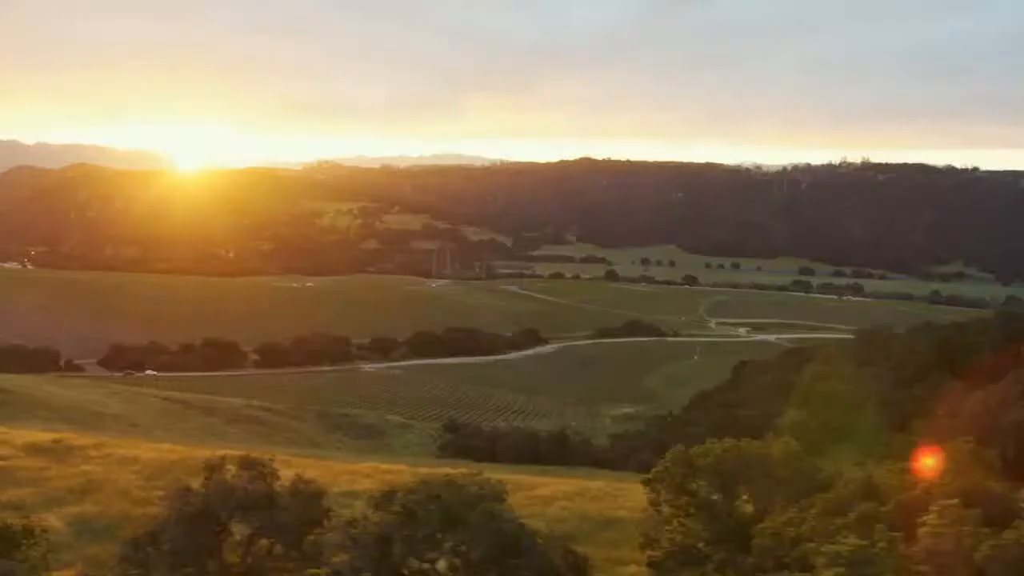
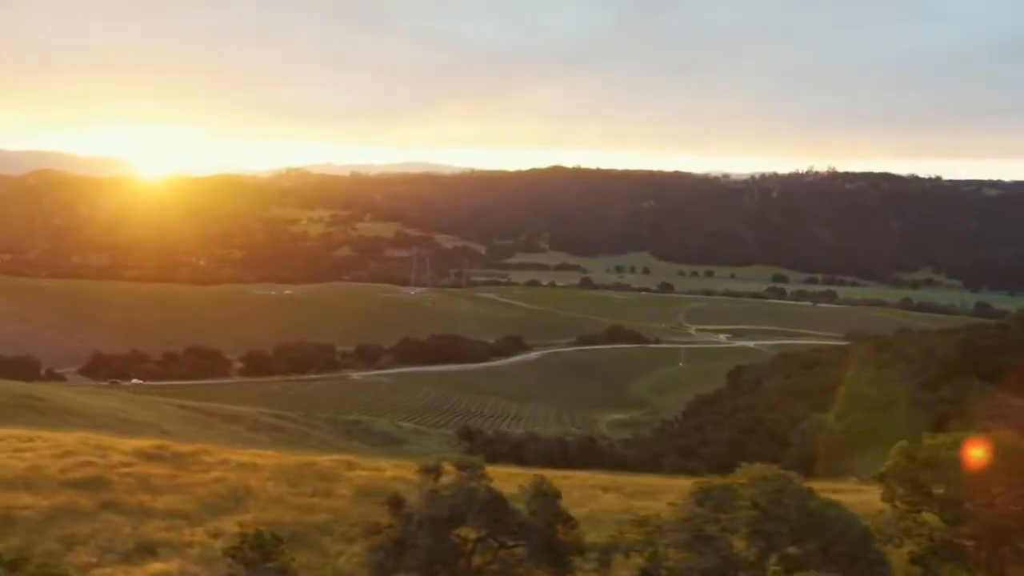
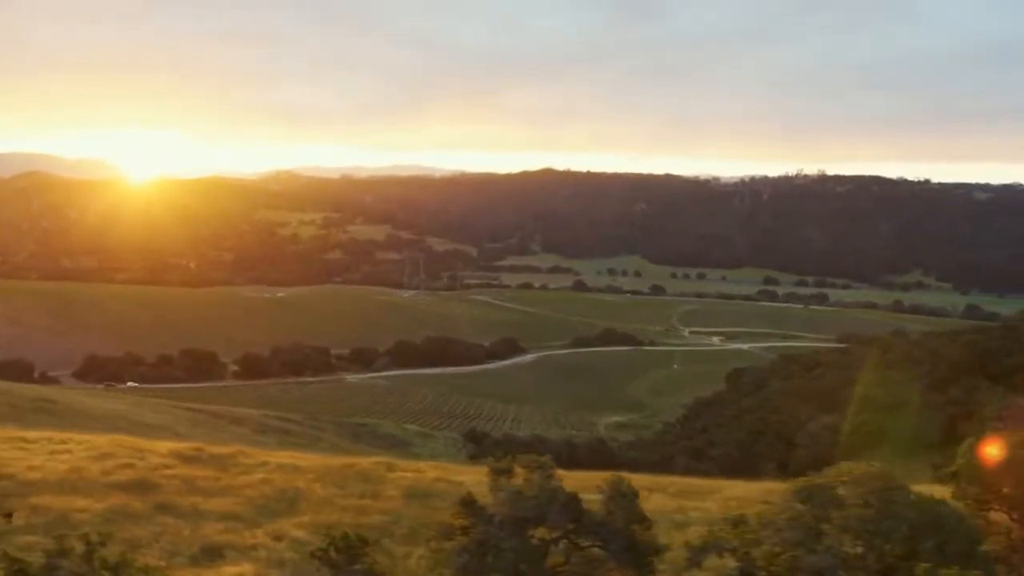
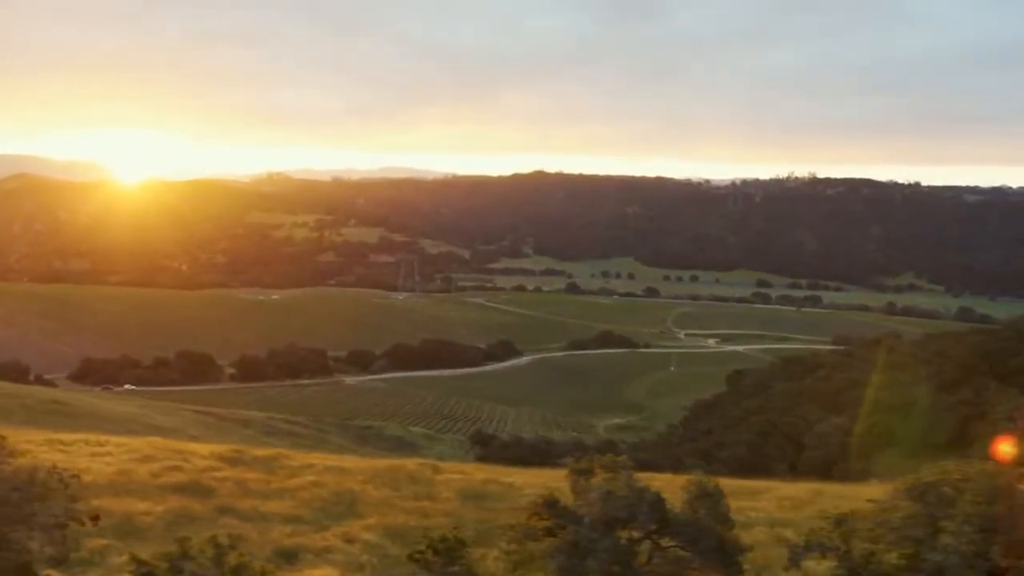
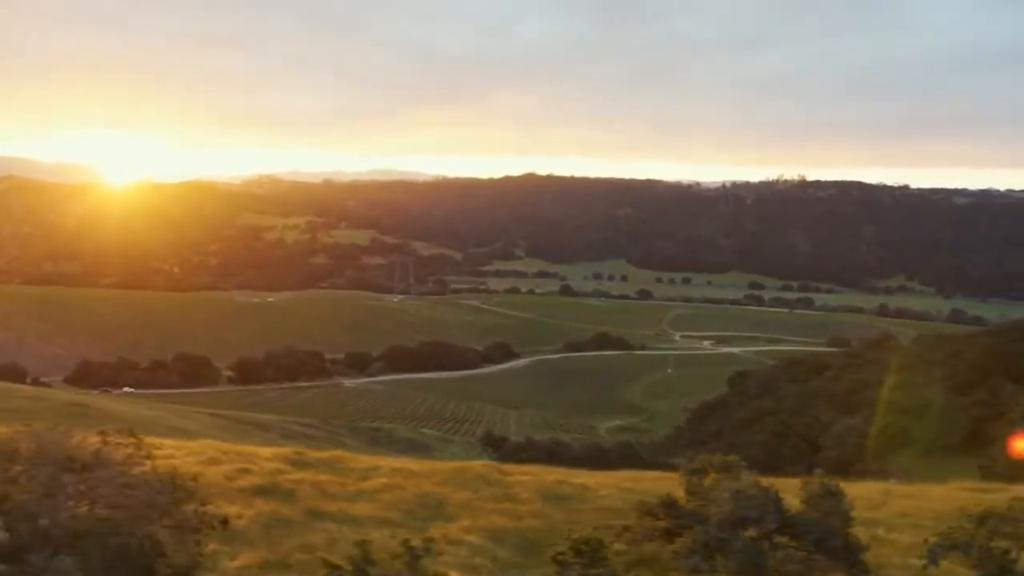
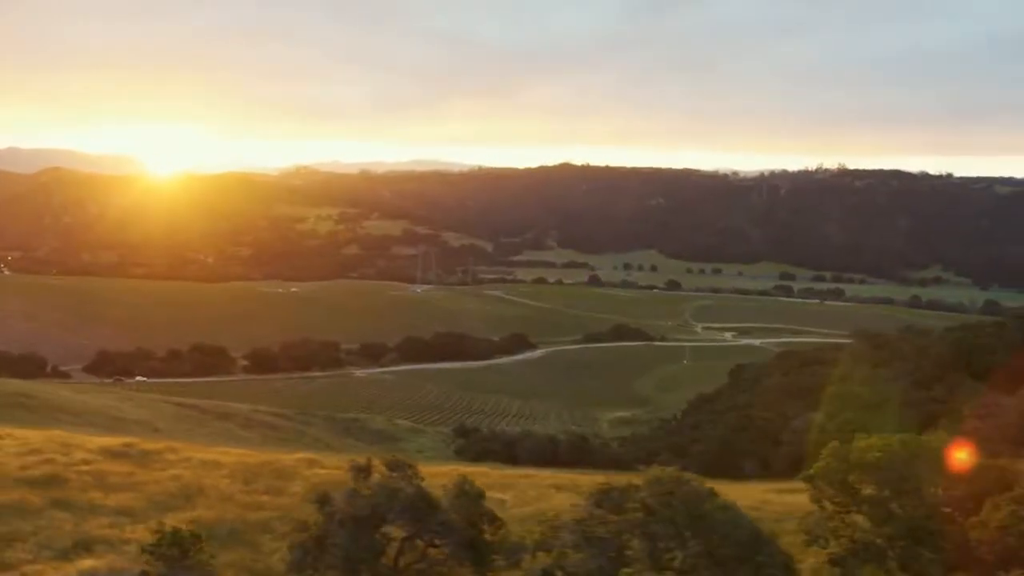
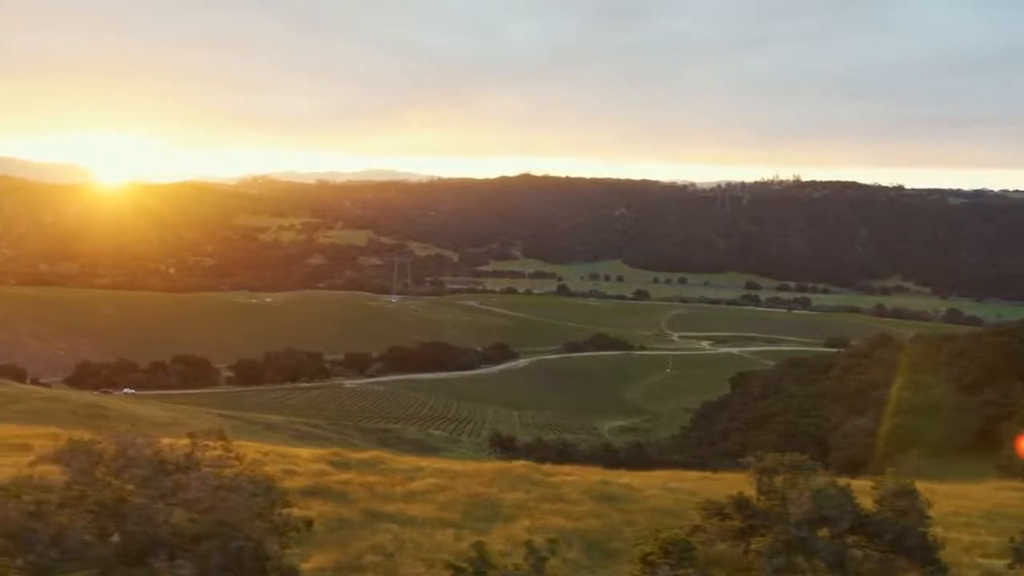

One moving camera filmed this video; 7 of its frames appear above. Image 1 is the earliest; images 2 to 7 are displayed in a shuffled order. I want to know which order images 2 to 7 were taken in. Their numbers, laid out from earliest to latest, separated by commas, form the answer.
6, 2, 3, 4, 5, 7
